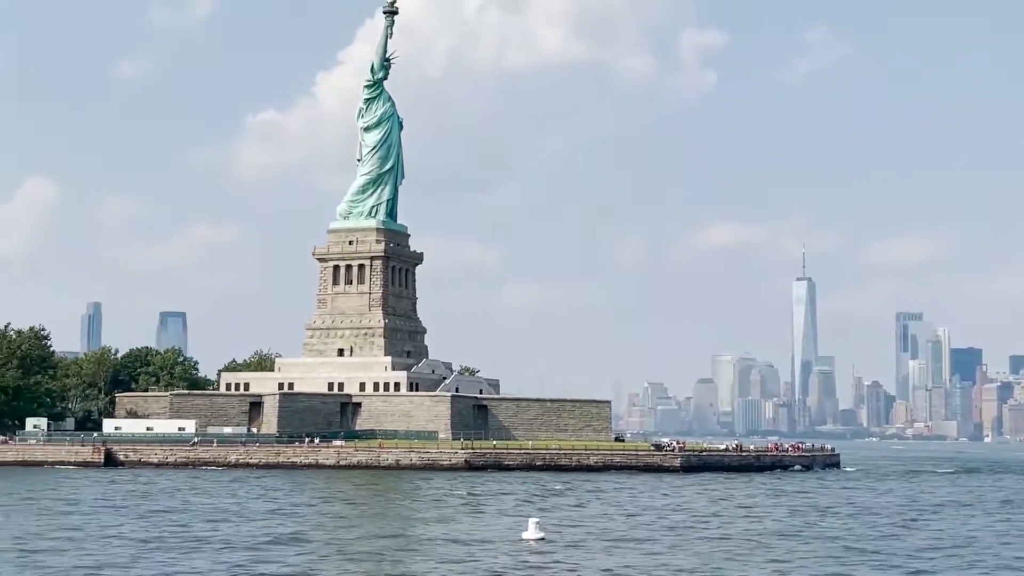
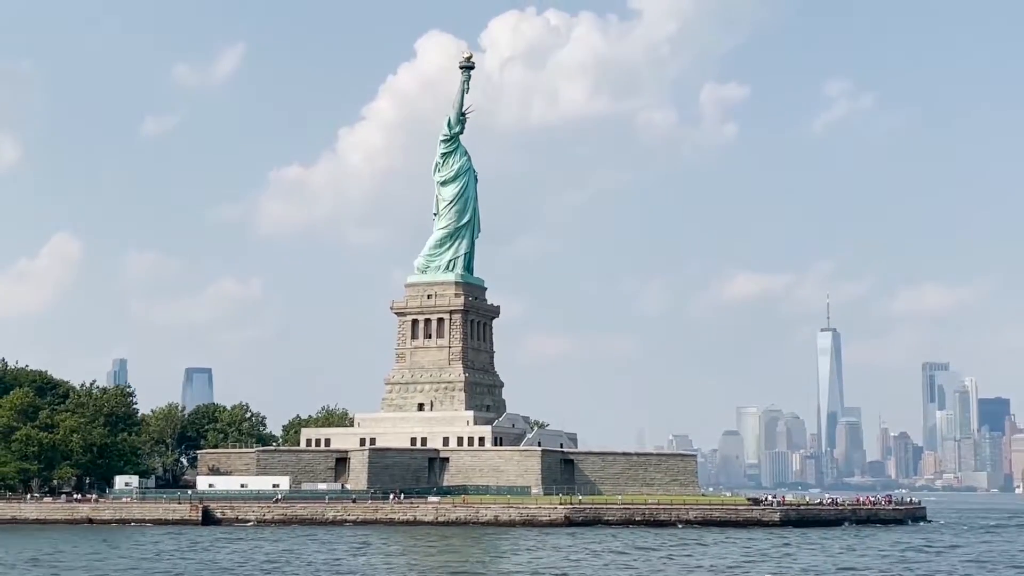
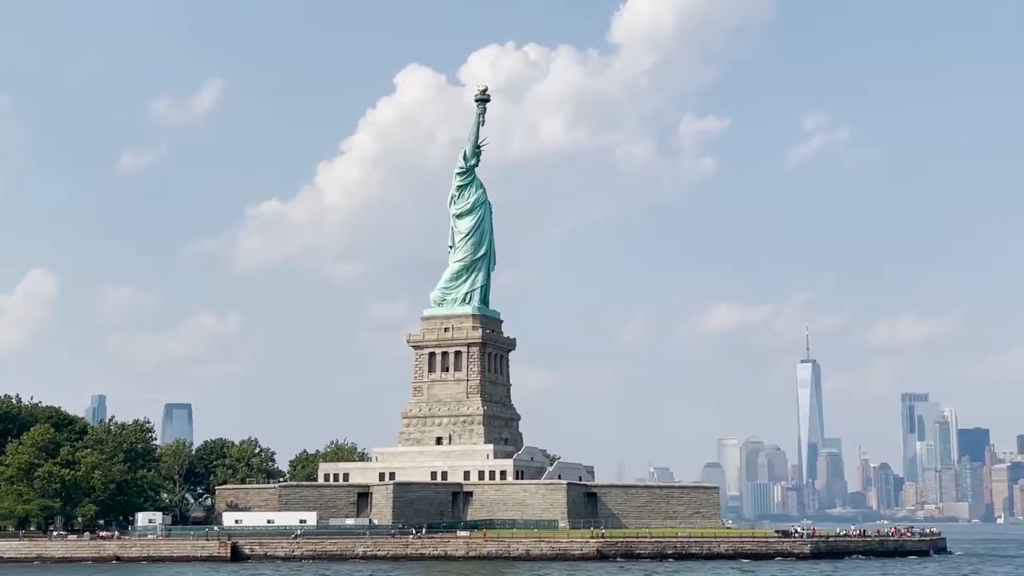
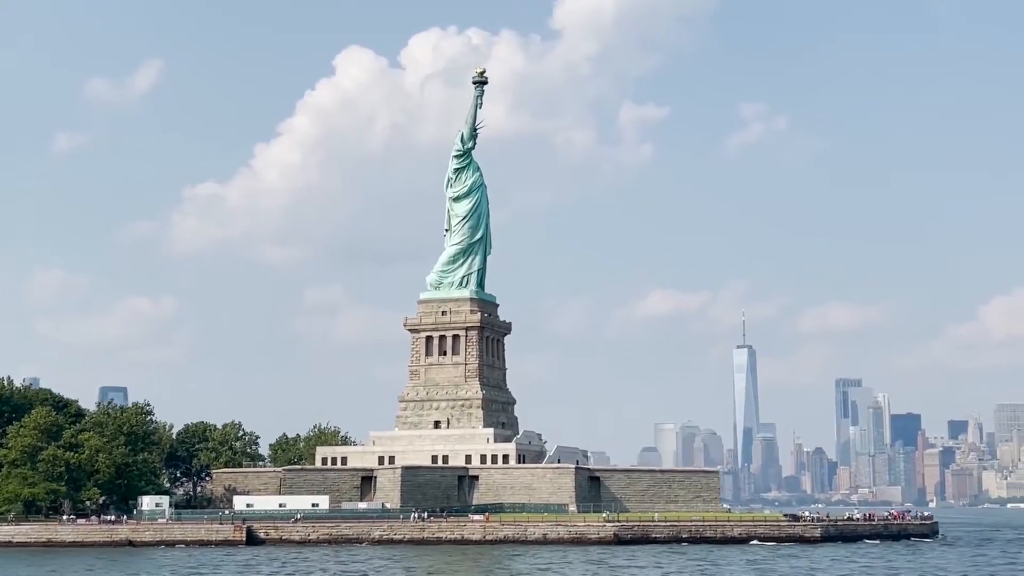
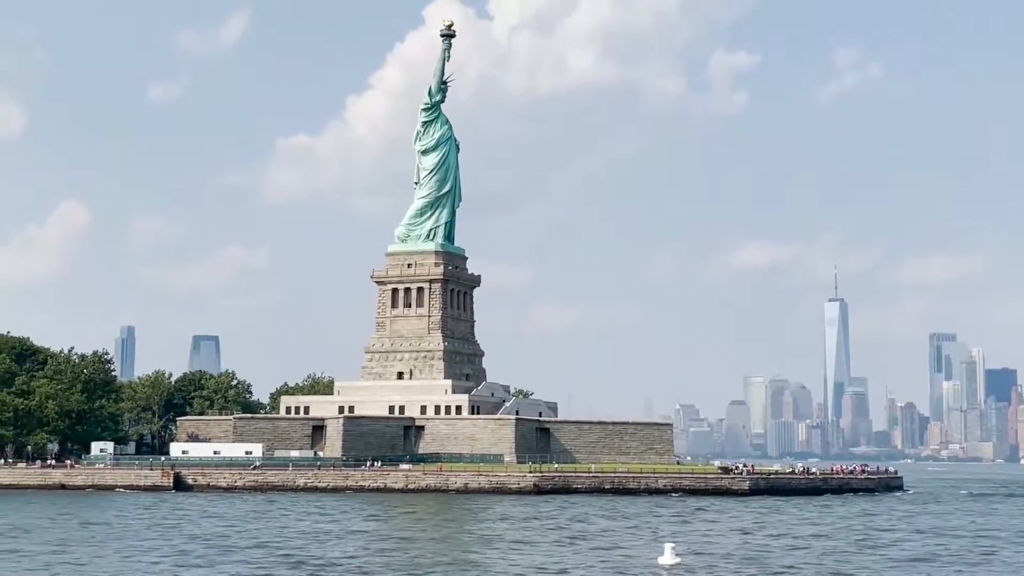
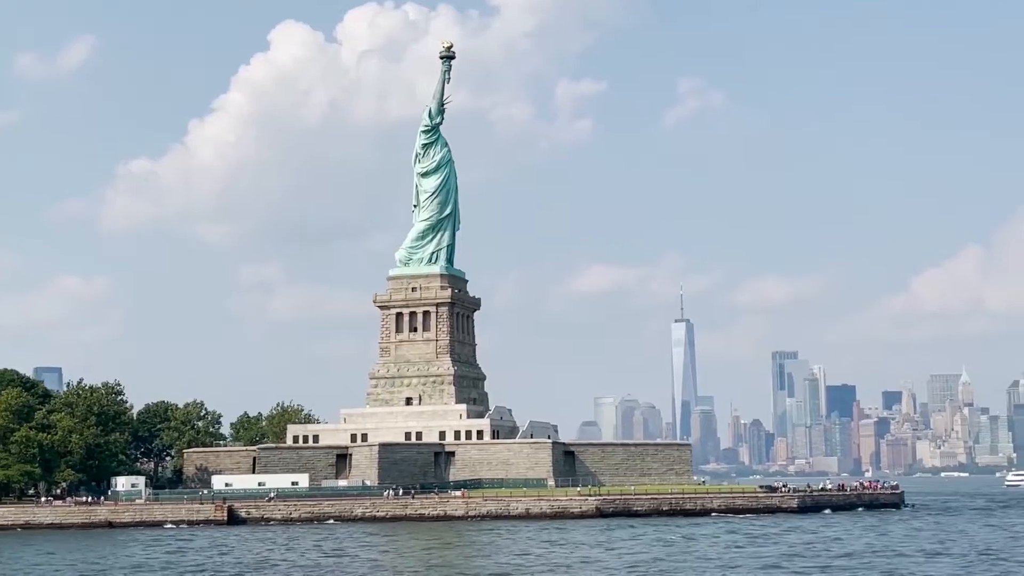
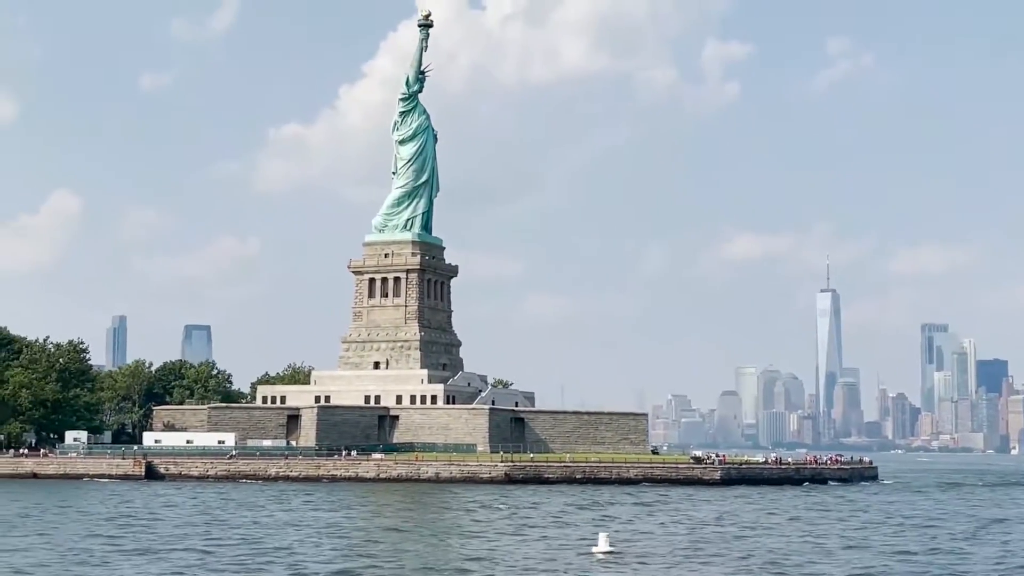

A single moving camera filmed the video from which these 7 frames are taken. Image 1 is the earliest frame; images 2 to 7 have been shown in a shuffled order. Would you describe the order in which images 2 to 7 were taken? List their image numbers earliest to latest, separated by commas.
7, 5, 2, 3, 4, 6
